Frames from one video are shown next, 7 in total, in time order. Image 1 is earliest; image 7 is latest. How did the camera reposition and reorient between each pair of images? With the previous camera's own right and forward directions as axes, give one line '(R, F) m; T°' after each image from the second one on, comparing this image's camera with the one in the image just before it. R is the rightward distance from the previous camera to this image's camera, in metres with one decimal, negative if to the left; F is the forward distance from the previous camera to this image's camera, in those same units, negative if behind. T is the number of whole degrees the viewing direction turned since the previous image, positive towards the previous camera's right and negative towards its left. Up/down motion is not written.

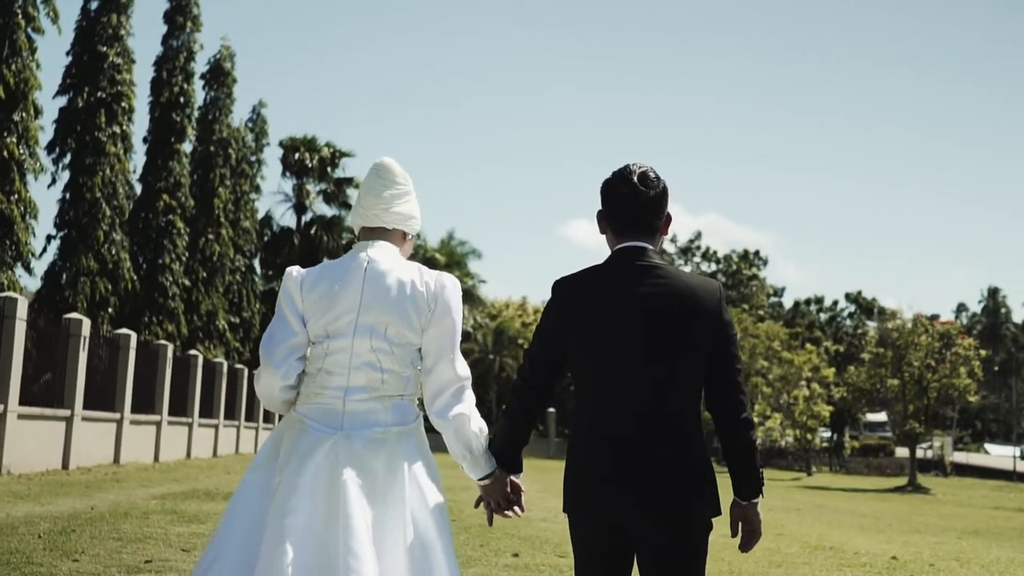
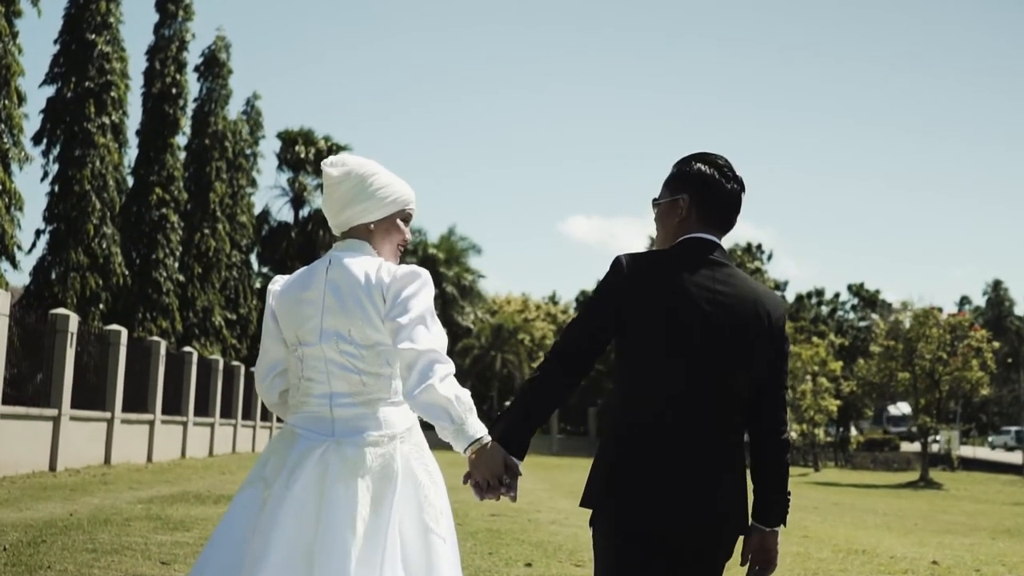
(-0.1, +1.0) m; 0°
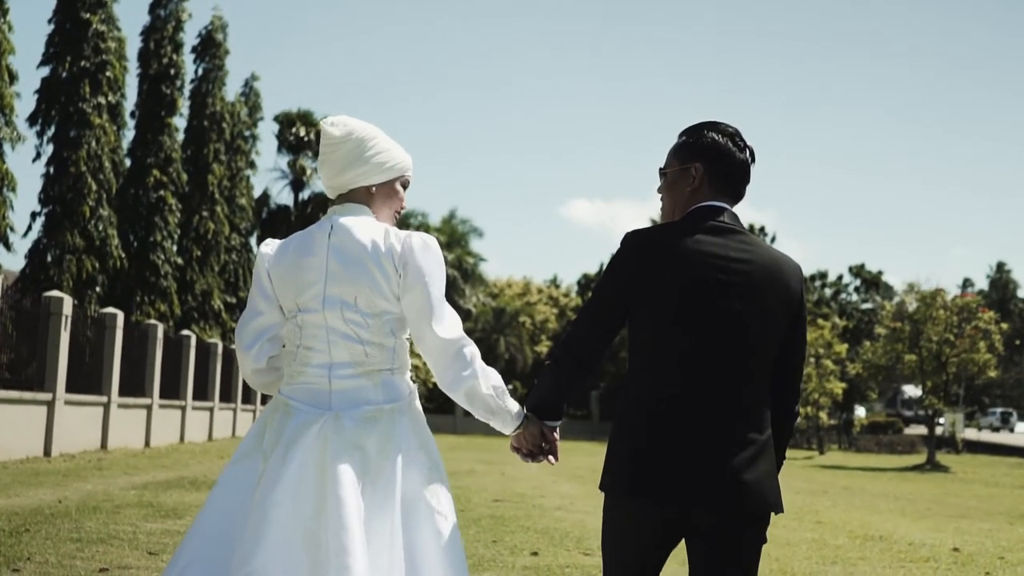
(0.0, +0.5) m; 0°
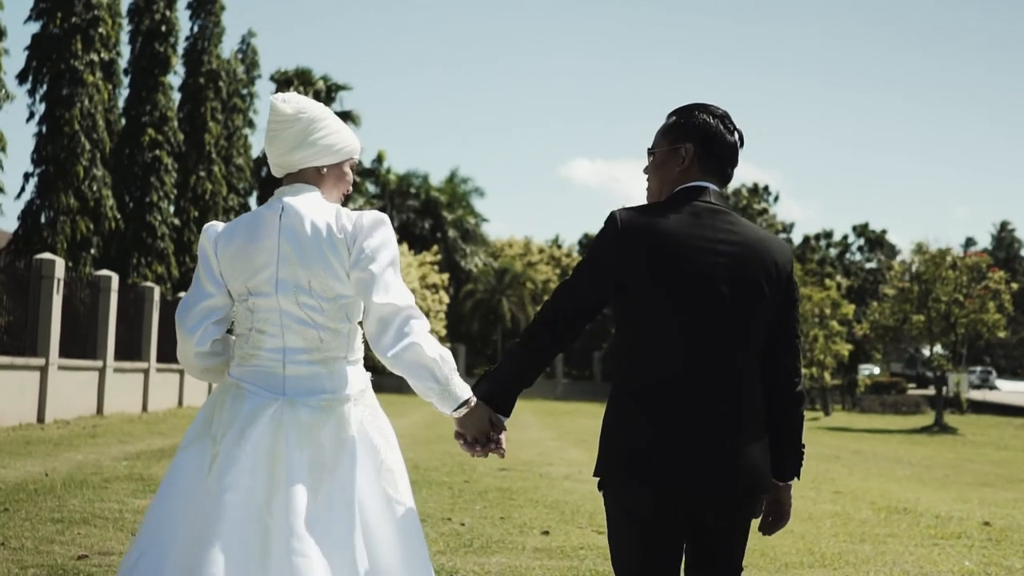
(-0.1, +0.6) m; 0°
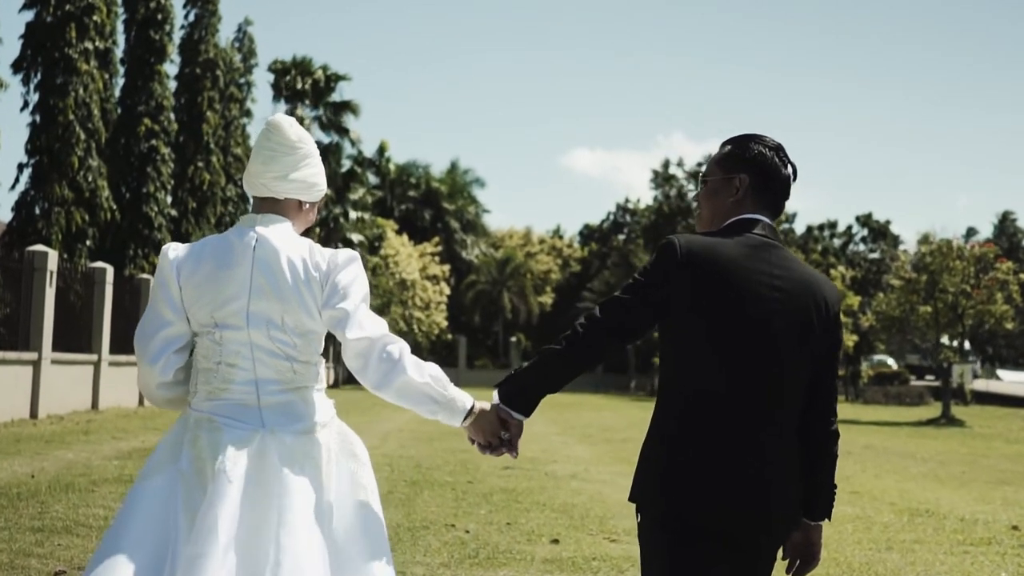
(0.0, +0.5) m; 0°
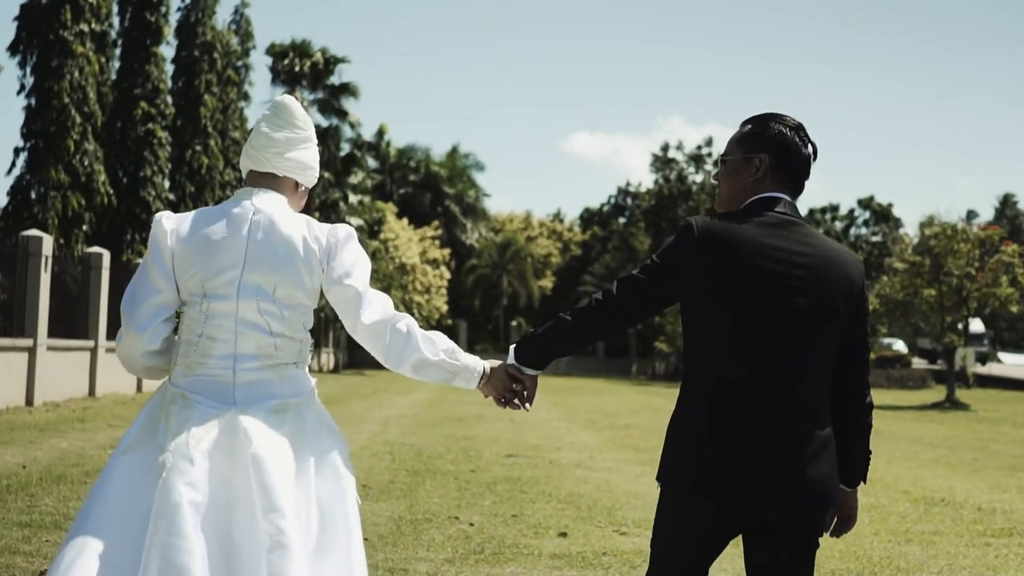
(0.0, +0.3) m; 0°
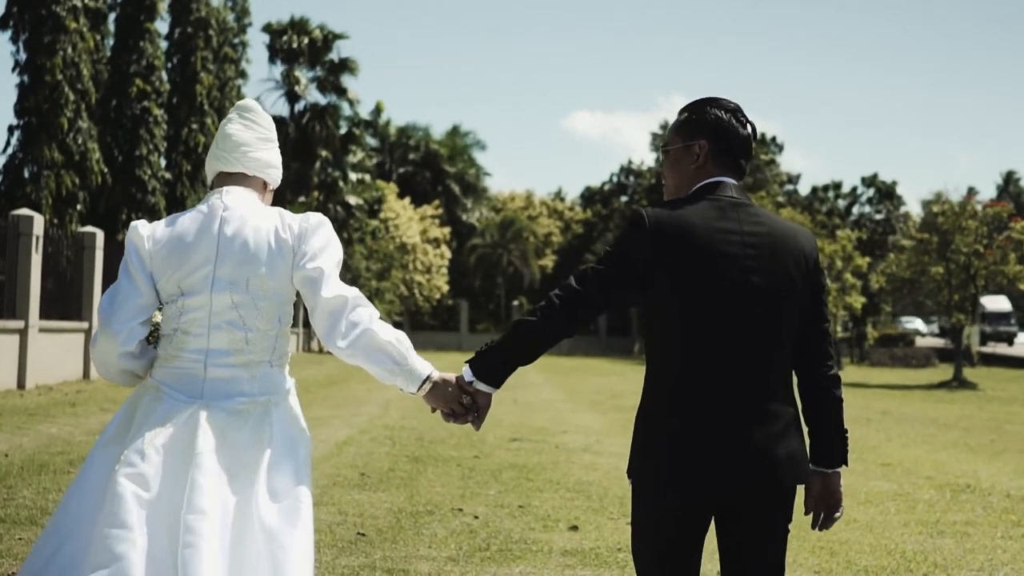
(0.0, +0.5) m; 0°
